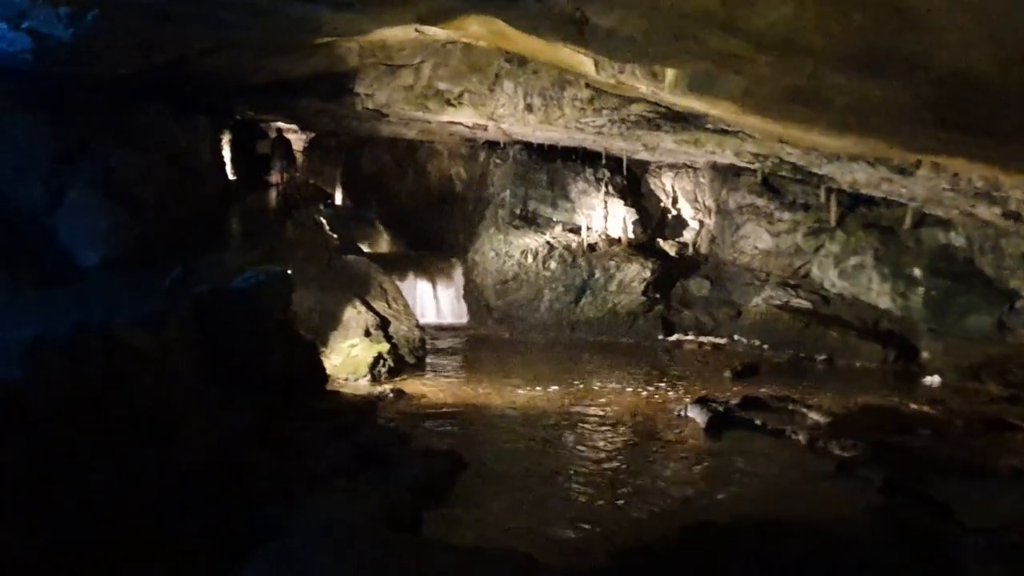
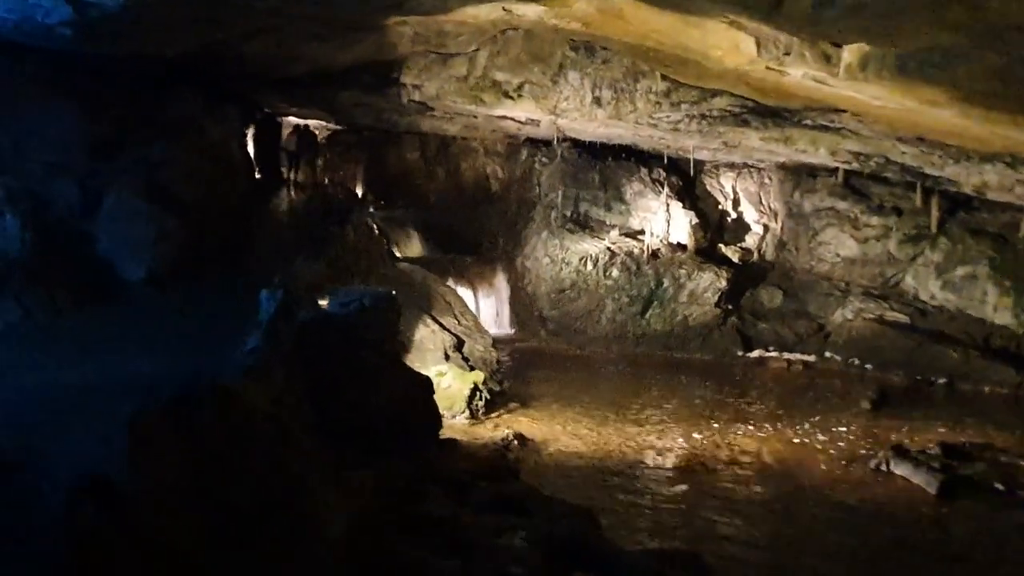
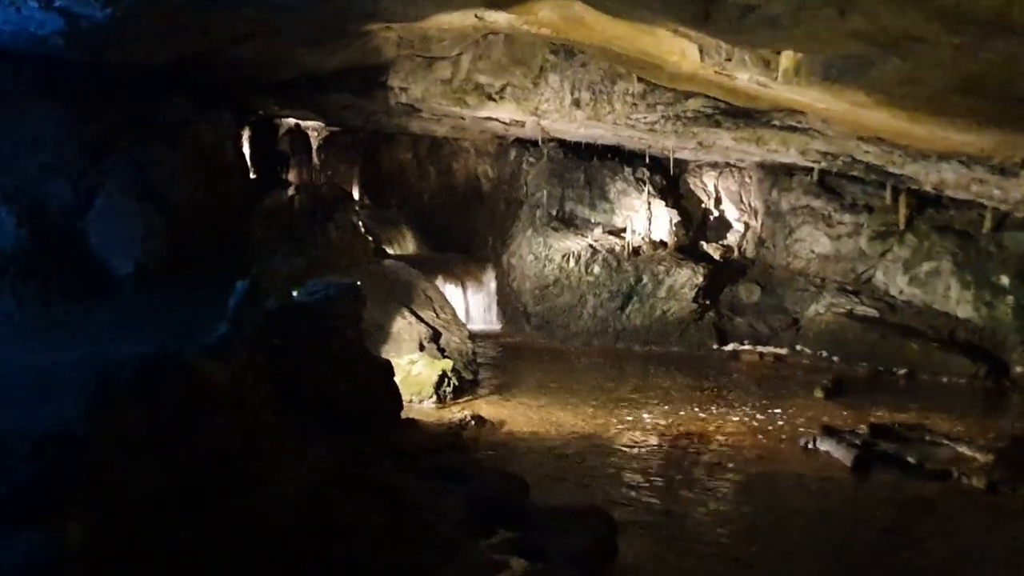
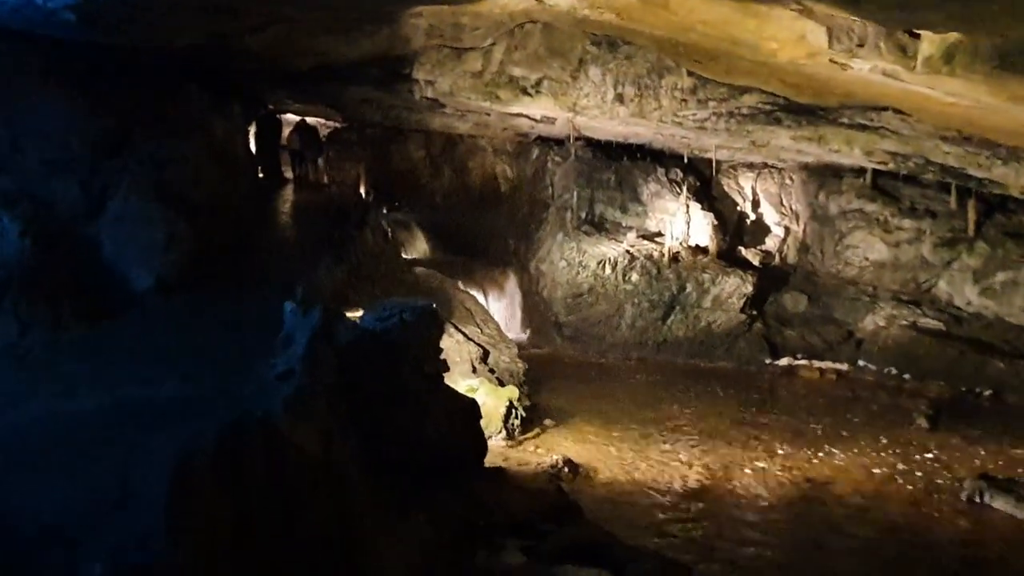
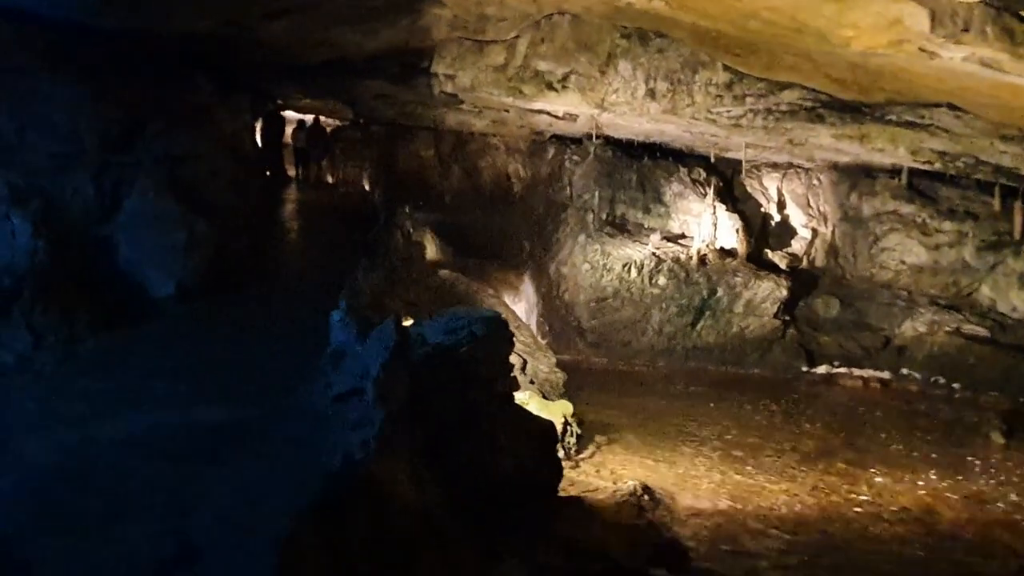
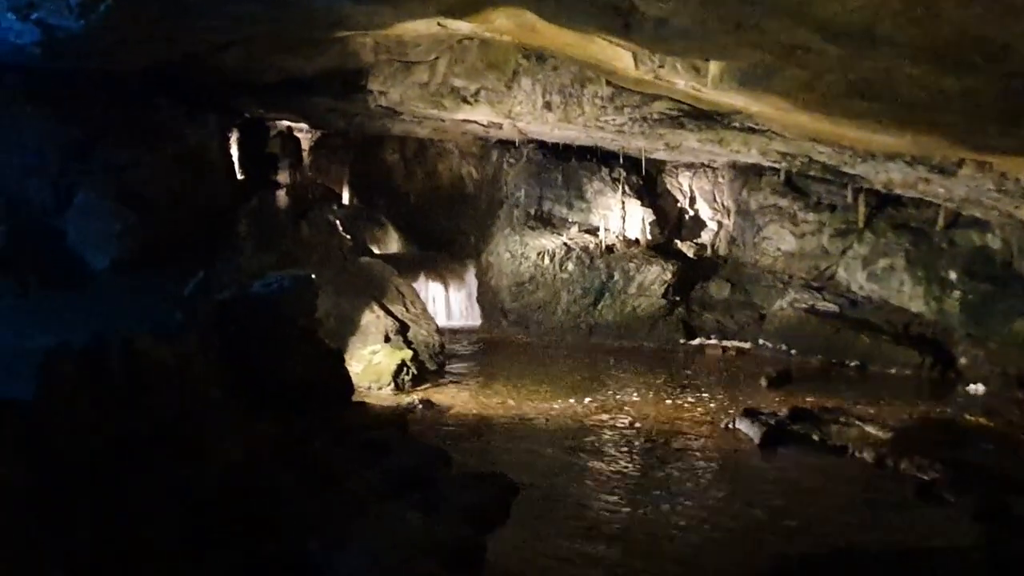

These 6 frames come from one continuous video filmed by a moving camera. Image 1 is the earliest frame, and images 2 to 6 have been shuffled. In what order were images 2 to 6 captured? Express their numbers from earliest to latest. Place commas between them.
6, 3, 2, 4, 5
